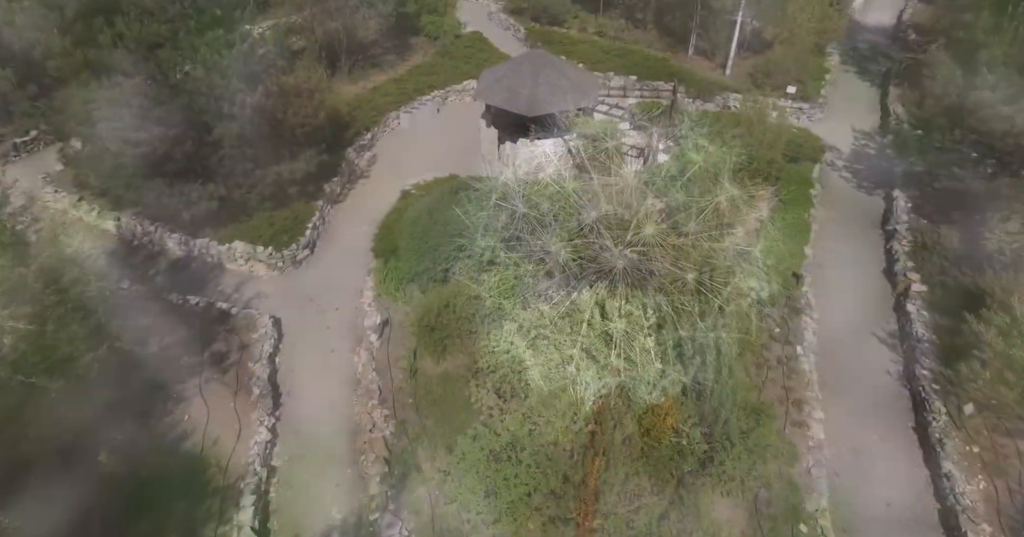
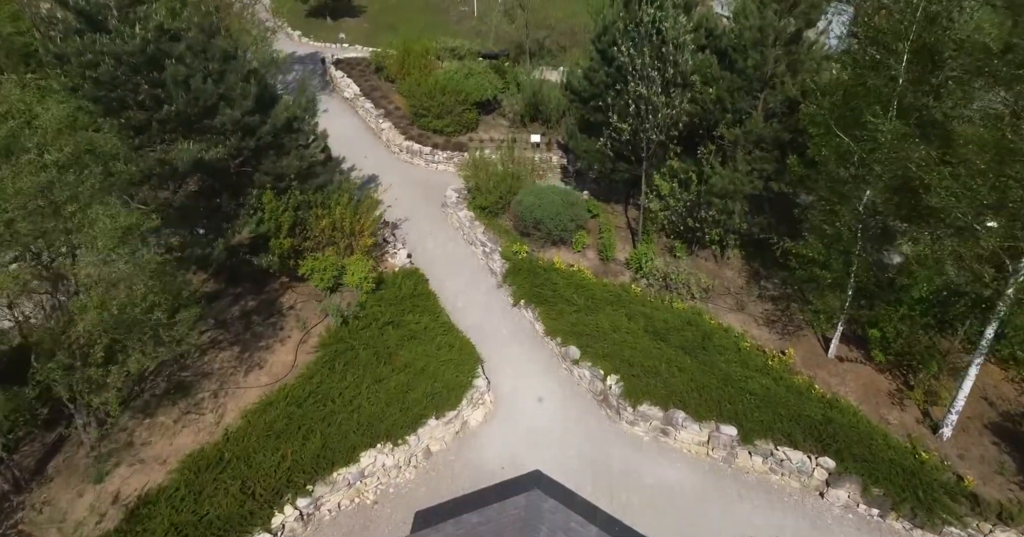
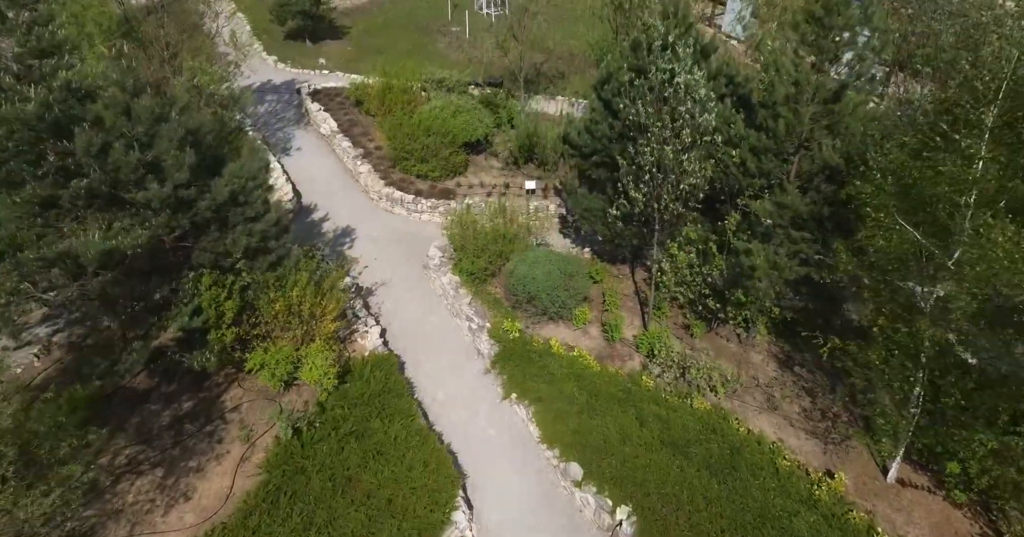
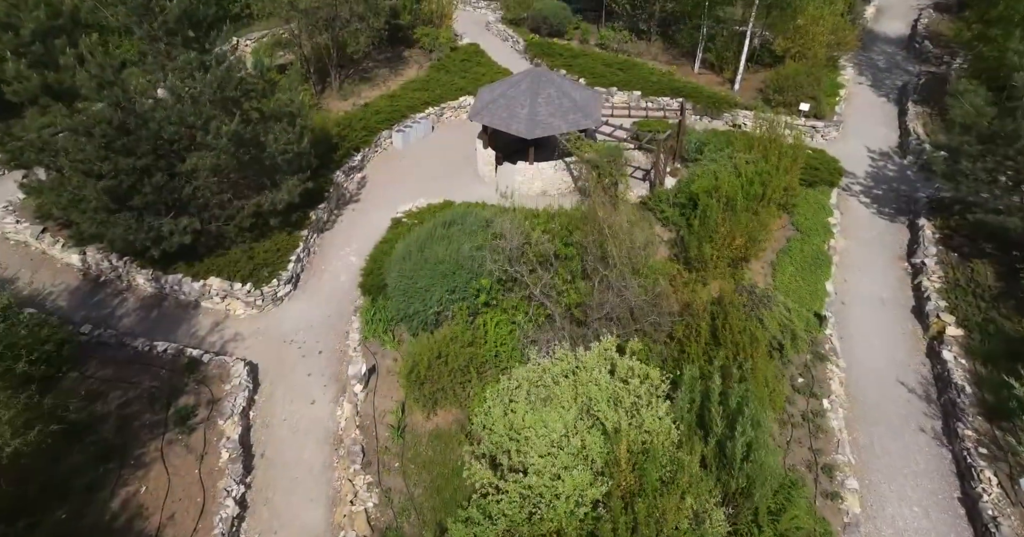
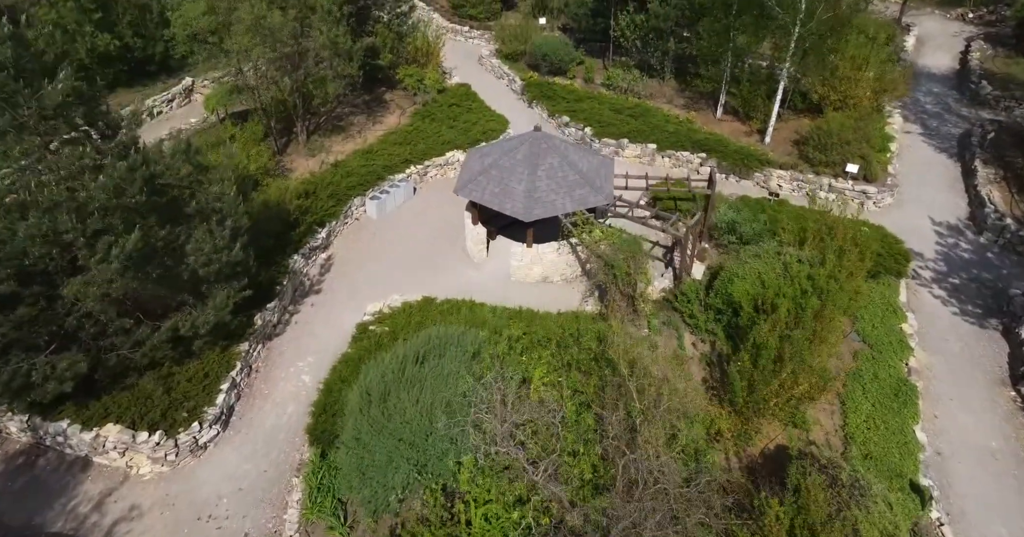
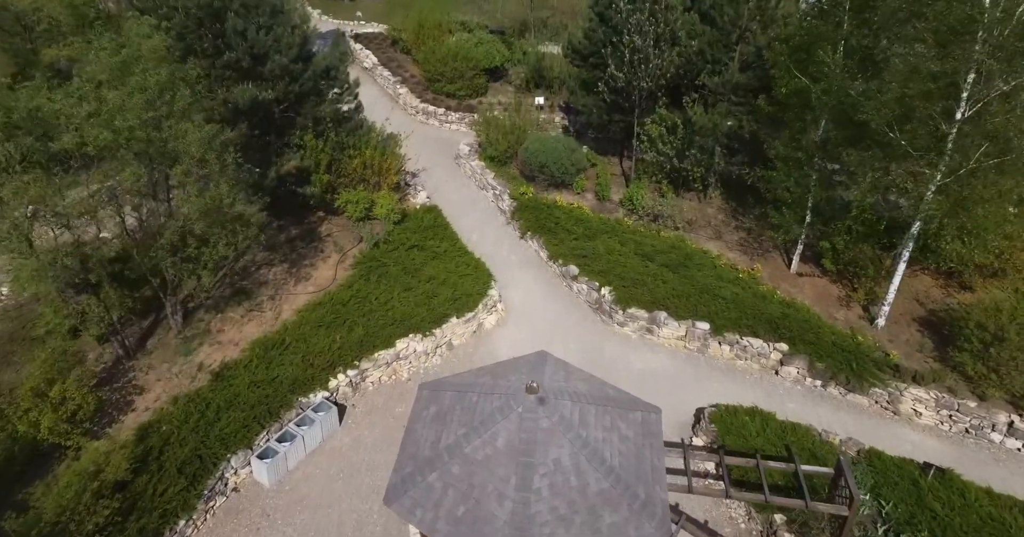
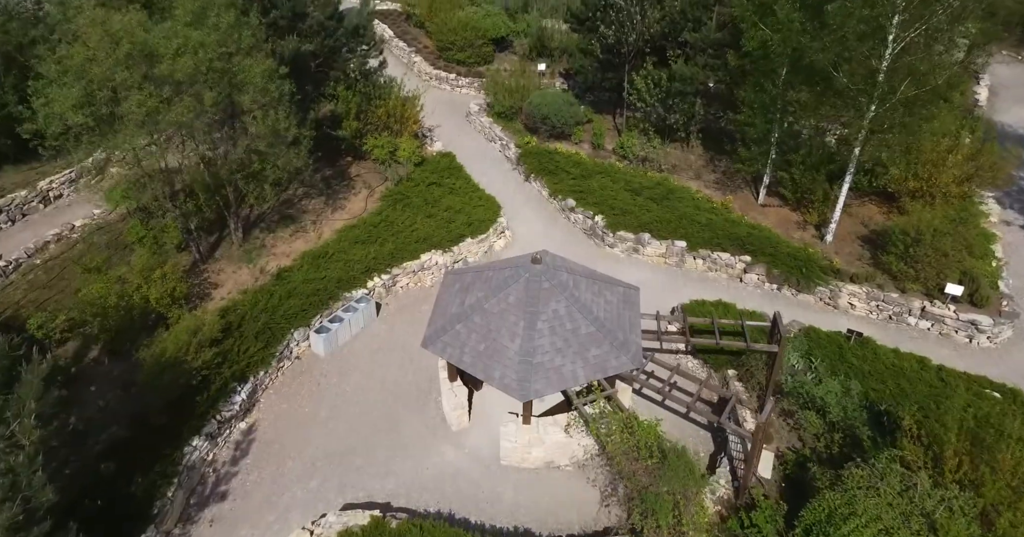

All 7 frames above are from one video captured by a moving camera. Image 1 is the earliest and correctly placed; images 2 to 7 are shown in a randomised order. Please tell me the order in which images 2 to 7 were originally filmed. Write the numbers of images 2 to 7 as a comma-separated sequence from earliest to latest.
4, 5, 7, 6, 2, 3
